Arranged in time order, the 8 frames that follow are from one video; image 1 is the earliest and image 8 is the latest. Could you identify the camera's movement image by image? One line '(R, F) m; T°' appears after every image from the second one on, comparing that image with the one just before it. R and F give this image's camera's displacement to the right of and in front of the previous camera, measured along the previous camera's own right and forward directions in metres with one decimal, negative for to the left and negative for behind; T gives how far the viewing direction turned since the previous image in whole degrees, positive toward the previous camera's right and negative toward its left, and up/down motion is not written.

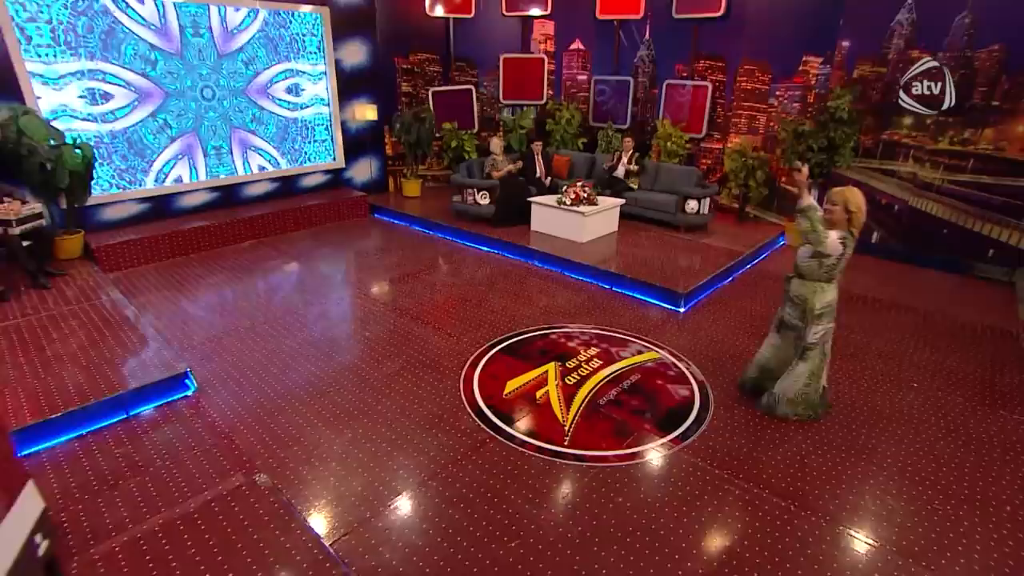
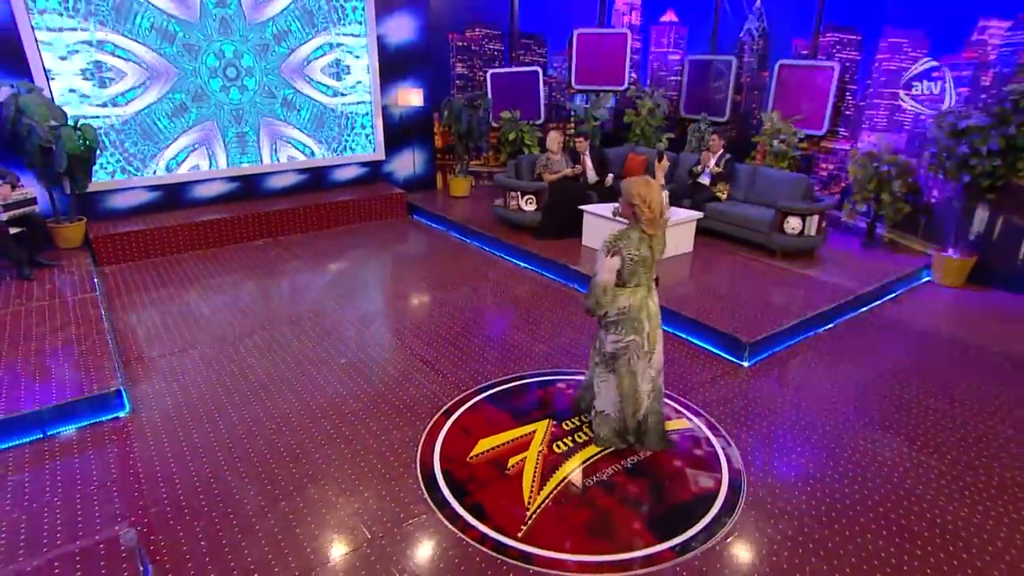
(+1.1, +1.3) m; -14°
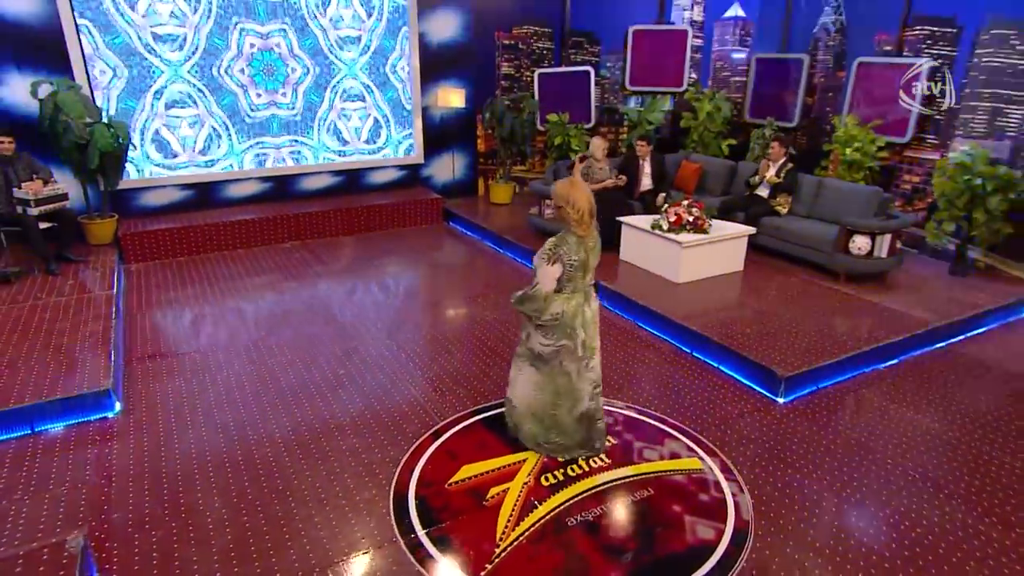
(+0.6, +0.5) m; -8°
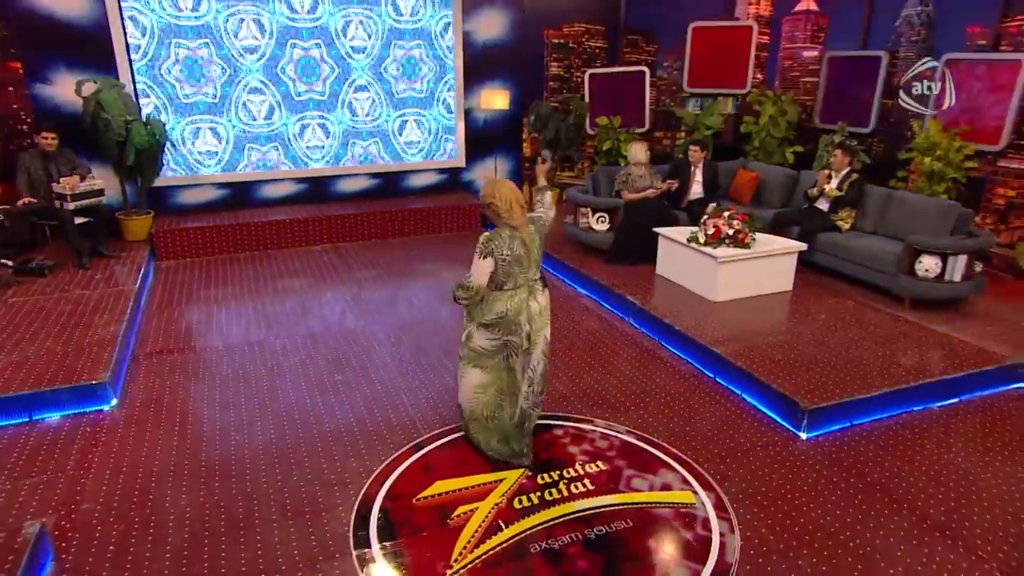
(+0.6, +0.4) m; -8°
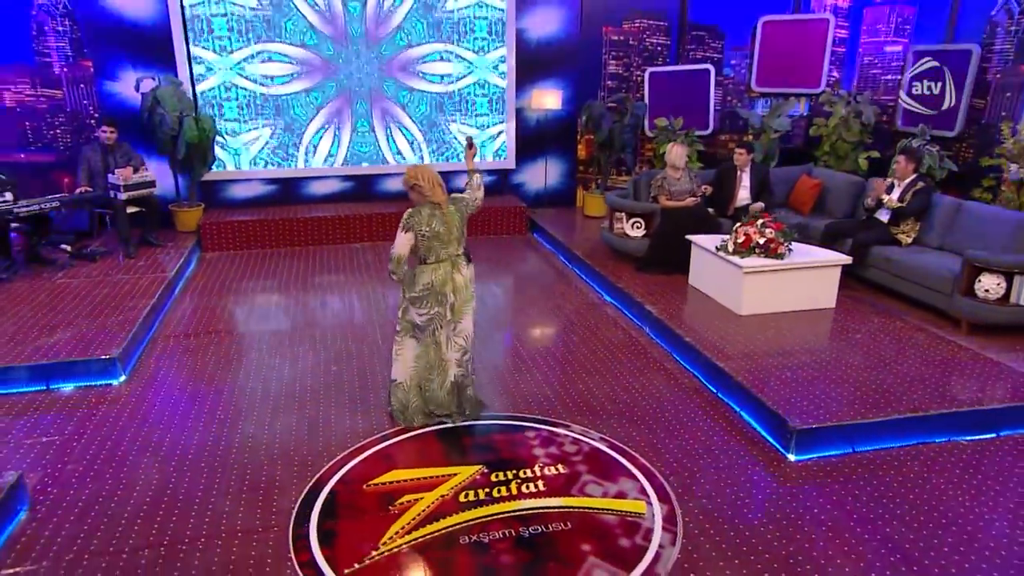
(+0.6, +0.3) m; -9°
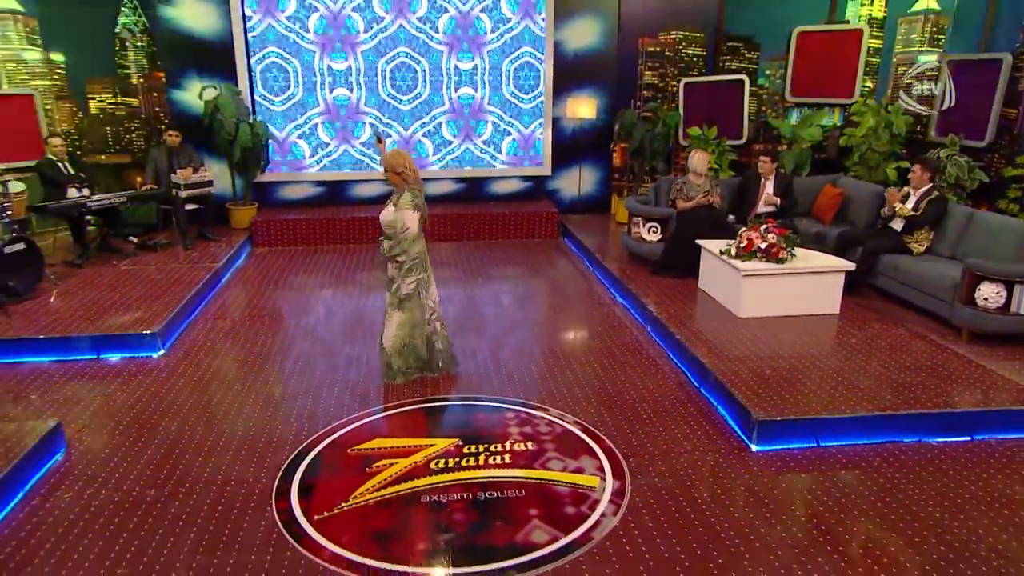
(+0.4, -0.2) m; -6°
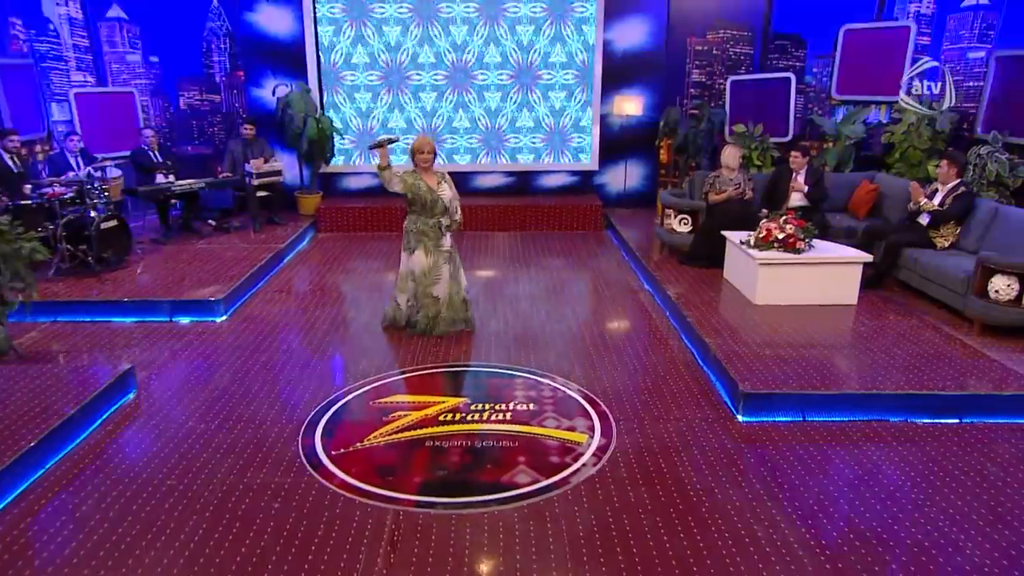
(+0.3, -0.3) m; -6°
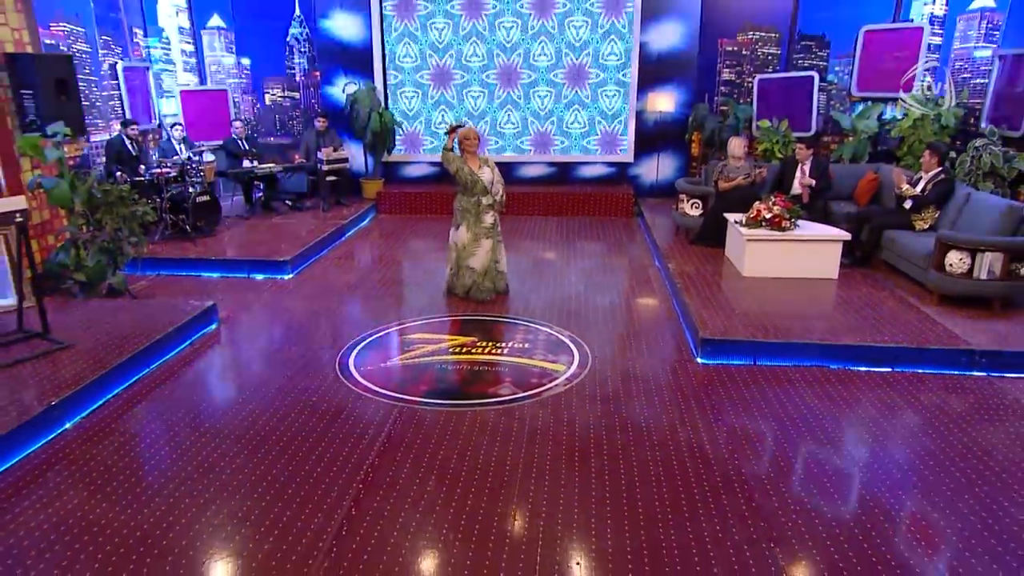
(+0.4, -0.7) m; -6°
